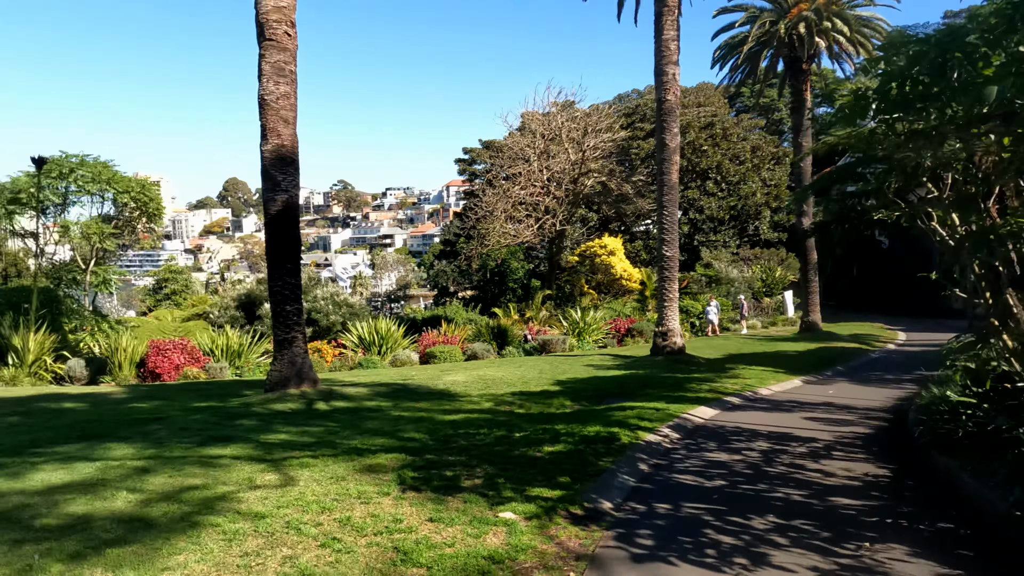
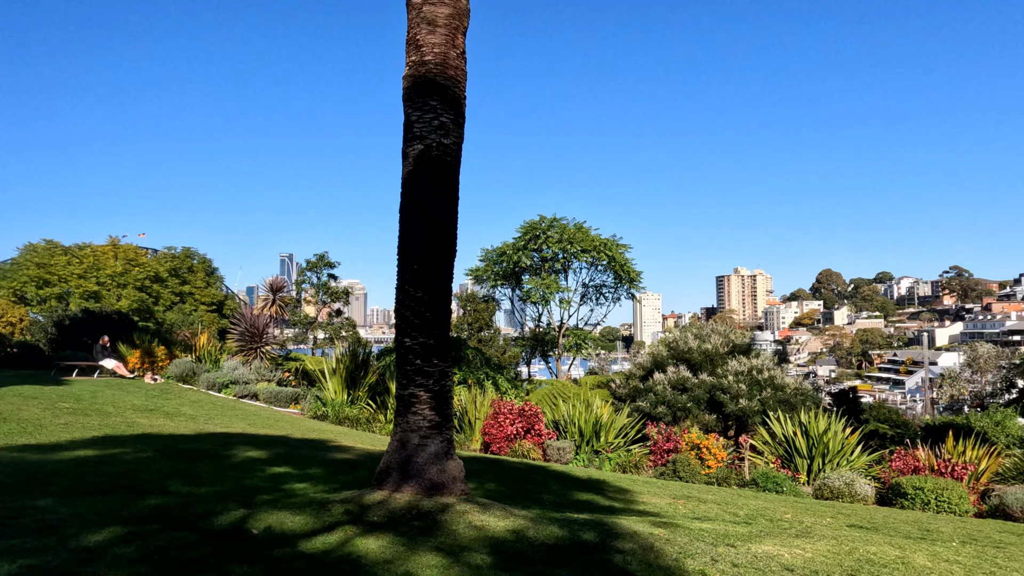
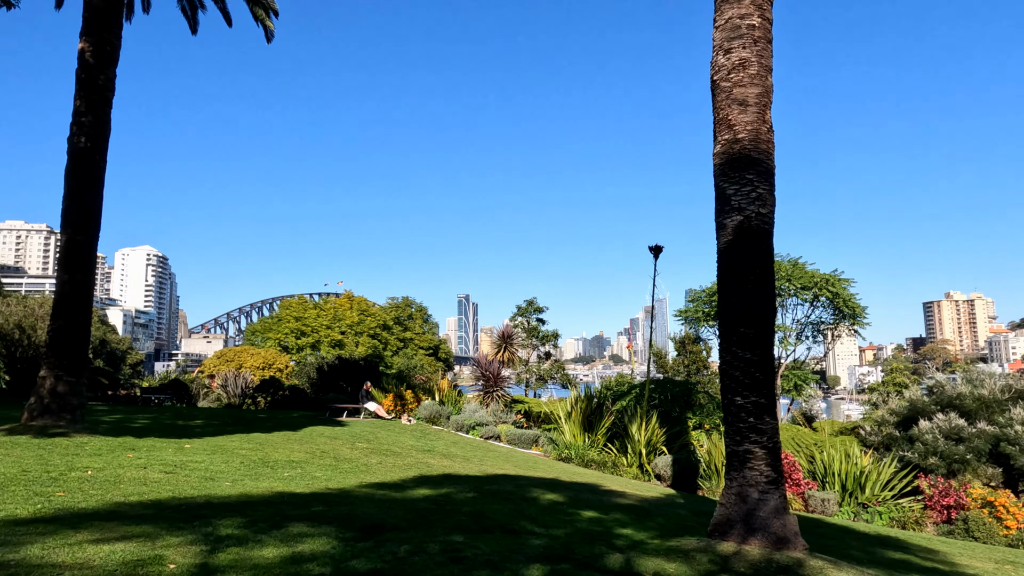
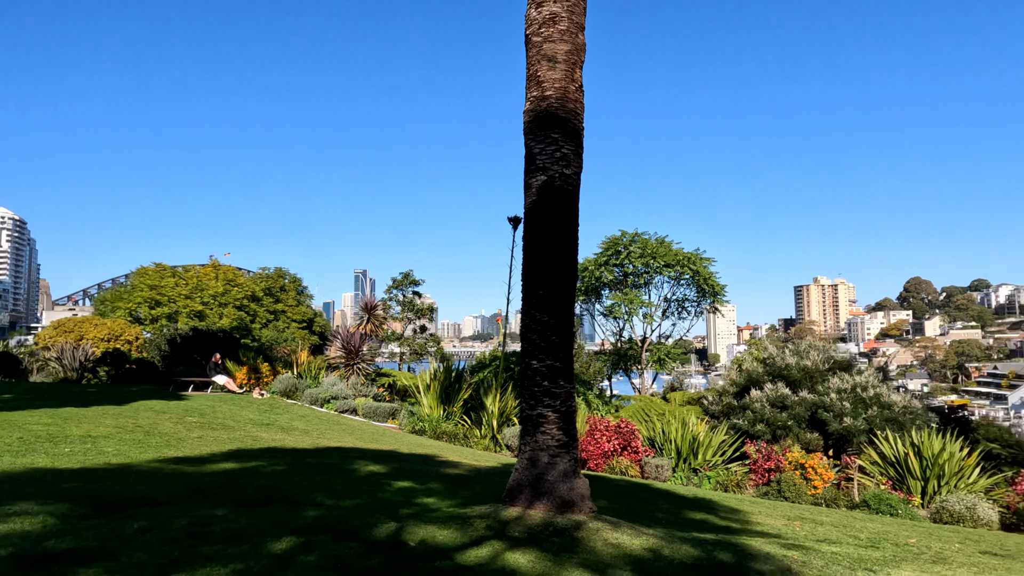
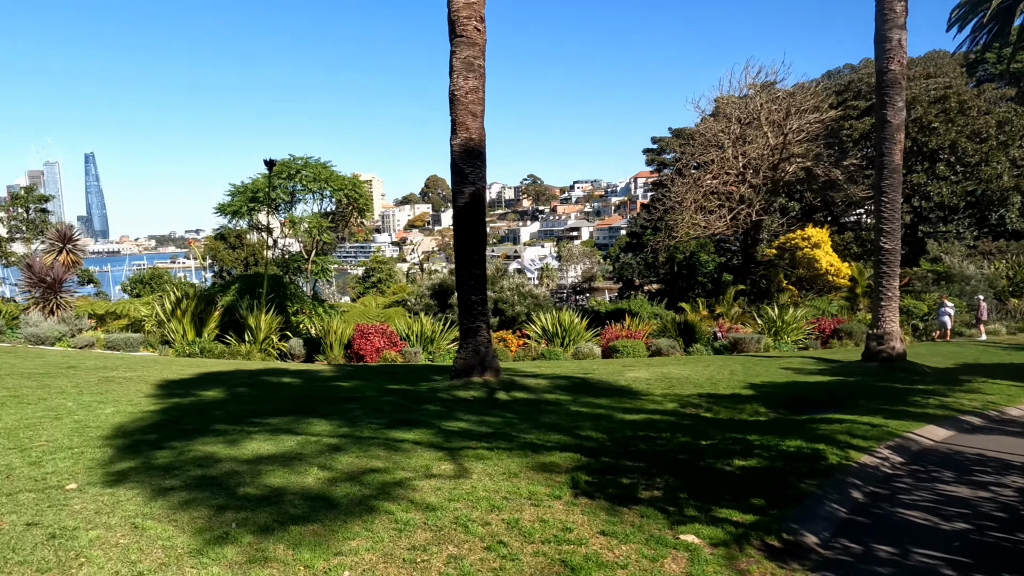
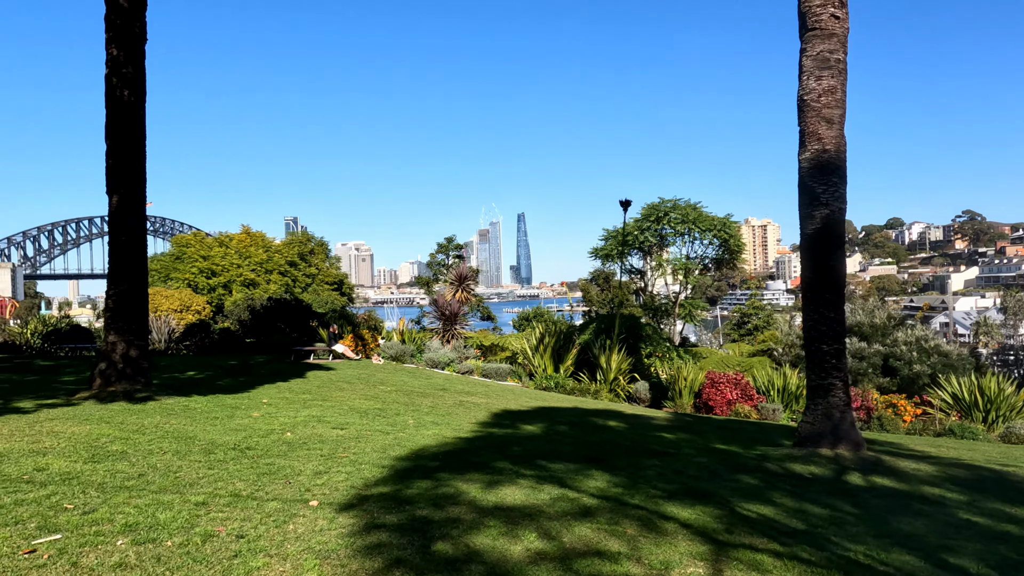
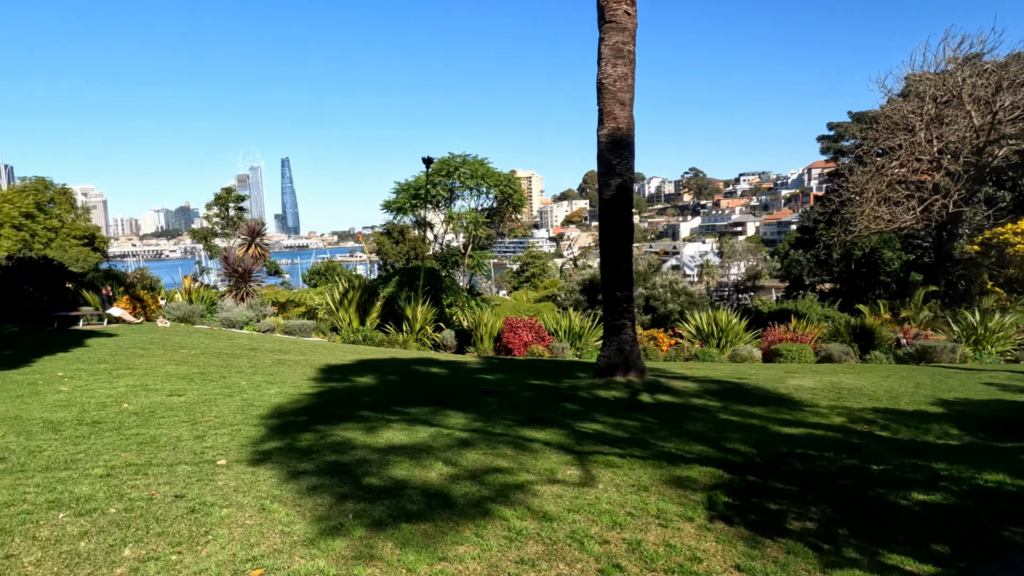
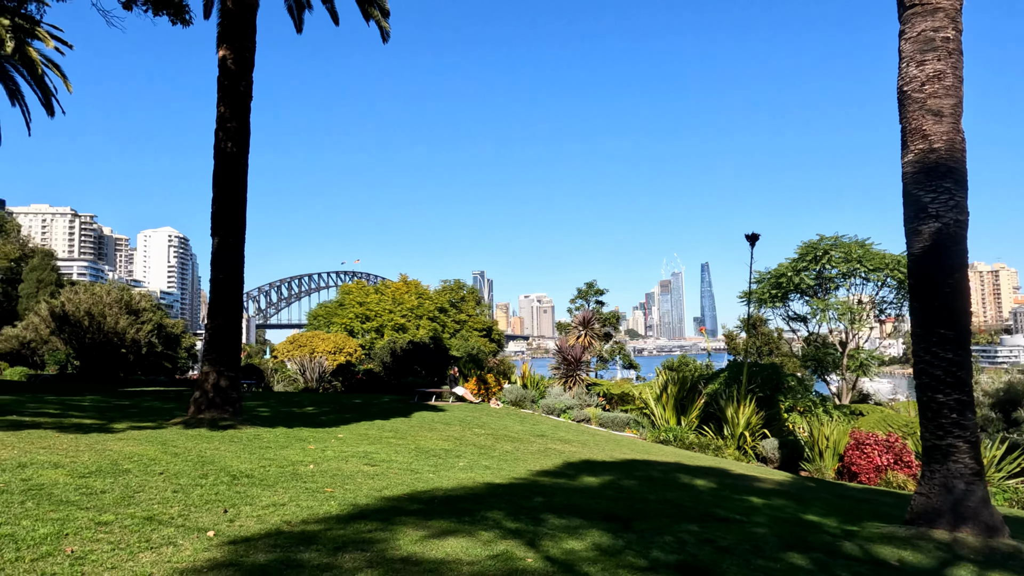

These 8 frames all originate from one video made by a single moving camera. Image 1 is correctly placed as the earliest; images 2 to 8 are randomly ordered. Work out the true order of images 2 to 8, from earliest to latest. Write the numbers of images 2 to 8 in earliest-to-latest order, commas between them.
5, 7, 6, 8, 3, 4, 2
